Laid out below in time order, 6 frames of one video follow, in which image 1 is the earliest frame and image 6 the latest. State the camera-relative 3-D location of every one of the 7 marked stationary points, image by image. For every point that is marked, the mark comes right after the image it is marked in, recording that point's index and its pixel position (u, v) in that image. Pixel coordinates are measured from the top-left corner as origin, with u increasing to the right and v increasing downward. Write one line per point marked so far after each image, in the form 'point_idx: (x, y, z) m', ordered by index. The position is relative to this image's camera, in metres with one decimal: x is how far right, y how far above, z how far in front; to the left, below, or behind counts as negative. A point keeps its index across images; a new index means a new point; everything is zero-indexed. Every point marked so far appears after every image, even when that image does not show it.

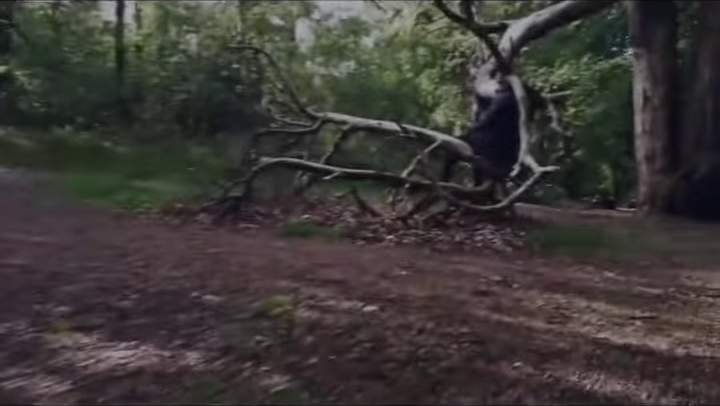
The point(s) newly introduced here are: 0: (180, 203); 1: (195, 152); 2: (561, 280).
0: (-4.0, 0.0, +11.4) m
1: (-5.2, +1.7, +16.6) m
2: (+2.5, -0.9, +6.3) m
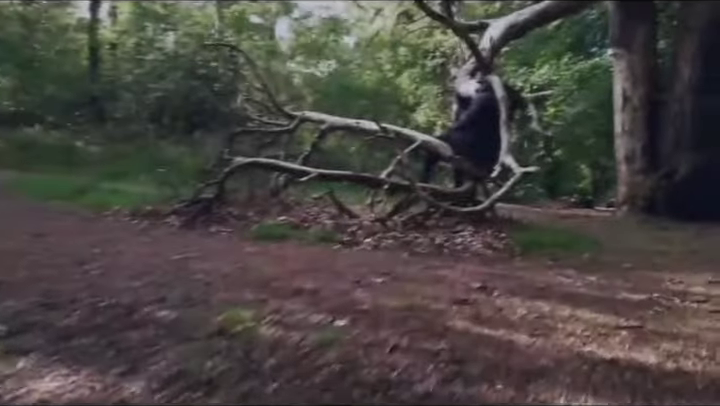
0: (-4.5, 0.0, +10.9) m
1: (-5.9, +1.6, +16.1) m
2: (+2.2, -1.0, +6.1) m
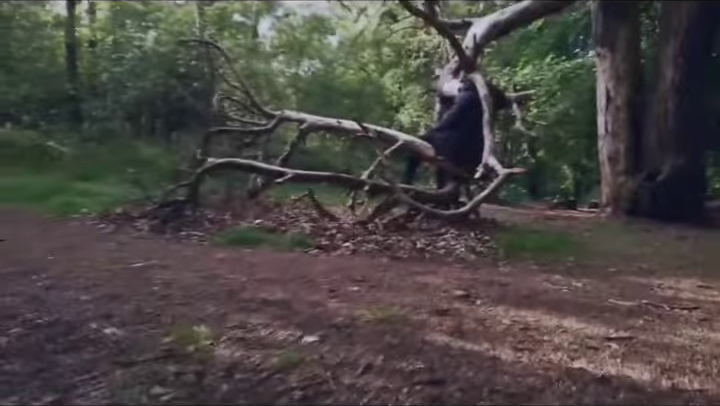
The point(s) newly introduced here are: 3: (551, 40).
0: (-4.9, -0.1, +10.4) m
1: (-6.5, +1.6, +15.5) m
2: (+1.9, -1.0, +5.8) m
3: (+6.3, +5.4, +16.9) m
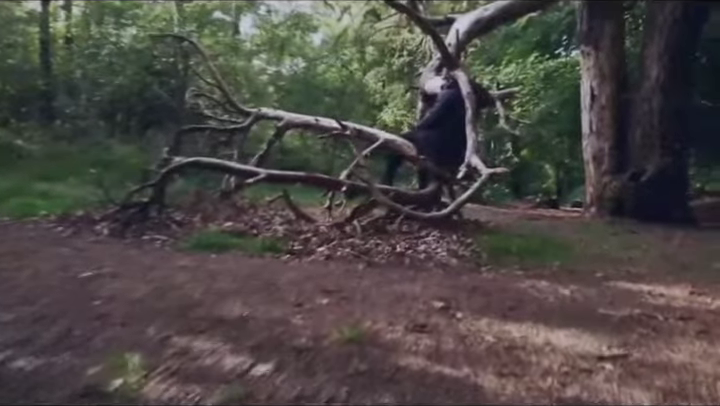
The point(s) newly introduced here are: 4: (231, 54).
0: (-5.3, -0.1, +9.8) m
1: (-7.1, +1.5, +14.8) m
2: (+1.6, -1.0, +5.4) m
3: (+5.7, +5.4, +16.6) m
4: (-4.8, +5.6, +19.4) m
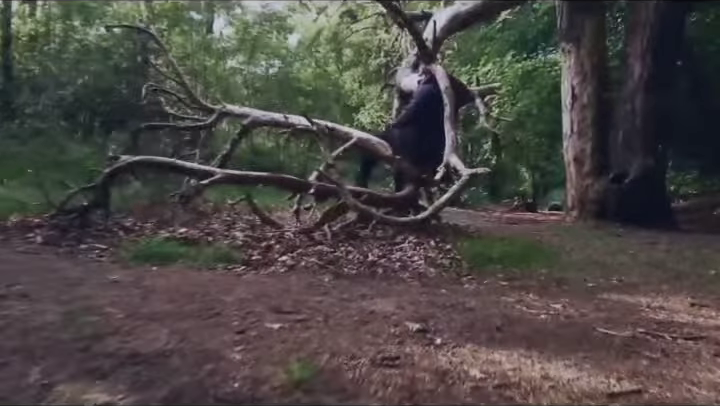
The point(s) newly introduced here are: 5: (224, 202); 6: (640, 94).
0: (-5.8, -0.2, +8.7) m
1: (-7.8, +1.4, +13.7) m
2: (+1.2, -1.1, +4.6) m
3: (+4.8, +5.3, +16.0) m
4: (-5.8, +5.4, +18.4) m
5: (-2.7, 0.0, +10.1) m
6: (+6.4, +2.5, +11.6) m
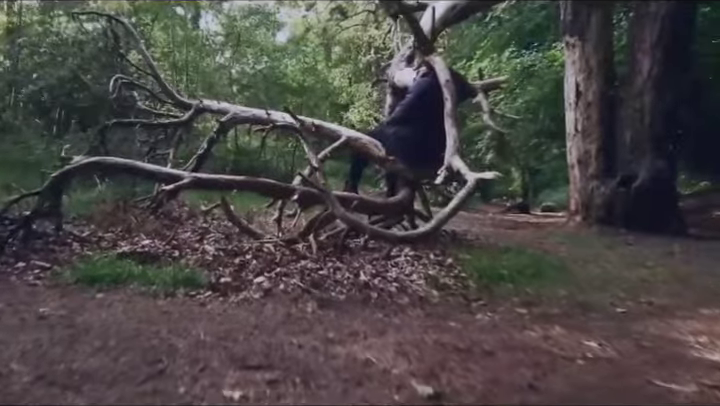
0: (-6.0, -0.3, +7.6) m
1: (-8.0, +1.3, +12.5) m
2: (+1.2, -1.2, +3.6) m
3: (+4.6, +5.2, +15.1) m
4: (-6.1, +5.4, +17.2) m
5: (-2.9, -0.1, +9.0) m
6: (+6.2, +2.4, +10.7) m
